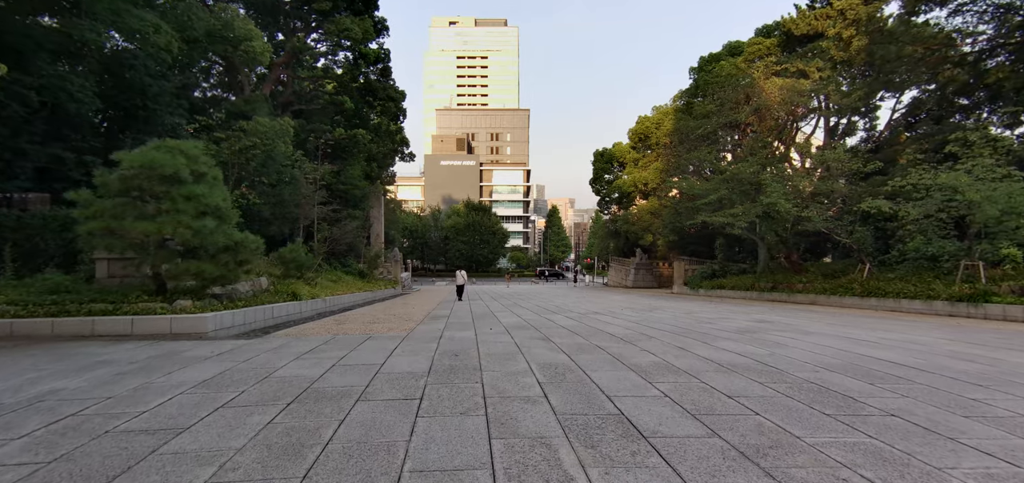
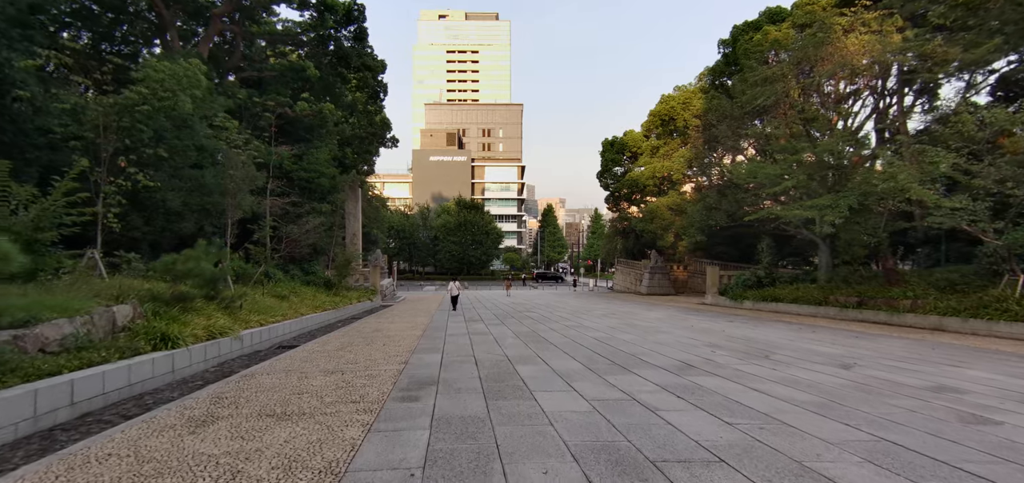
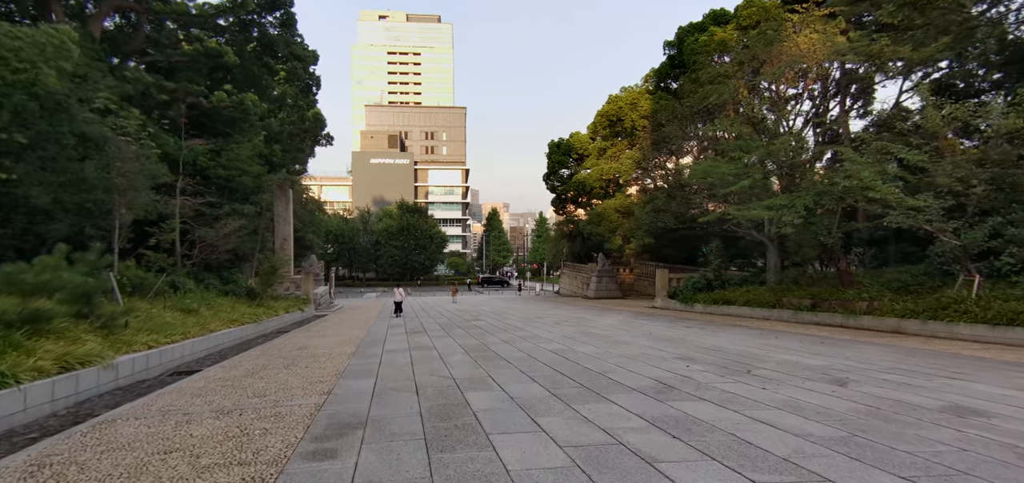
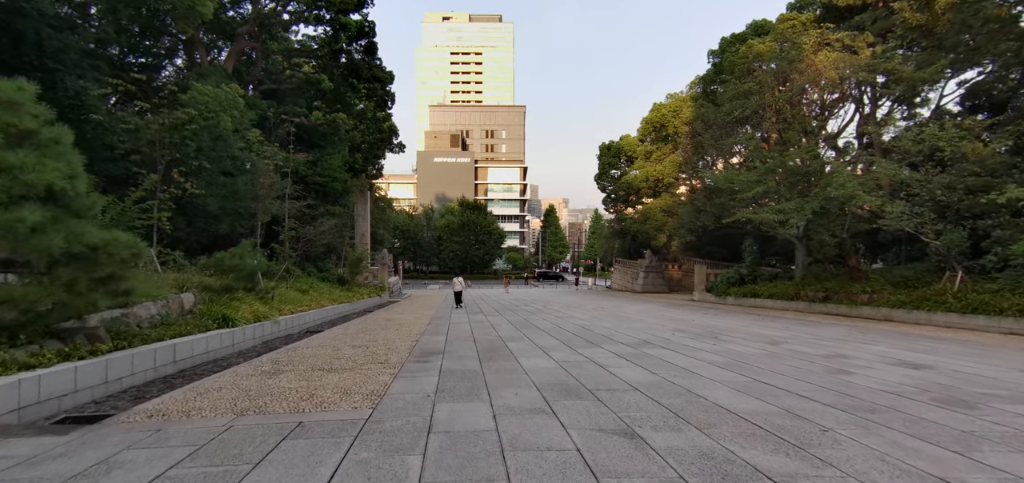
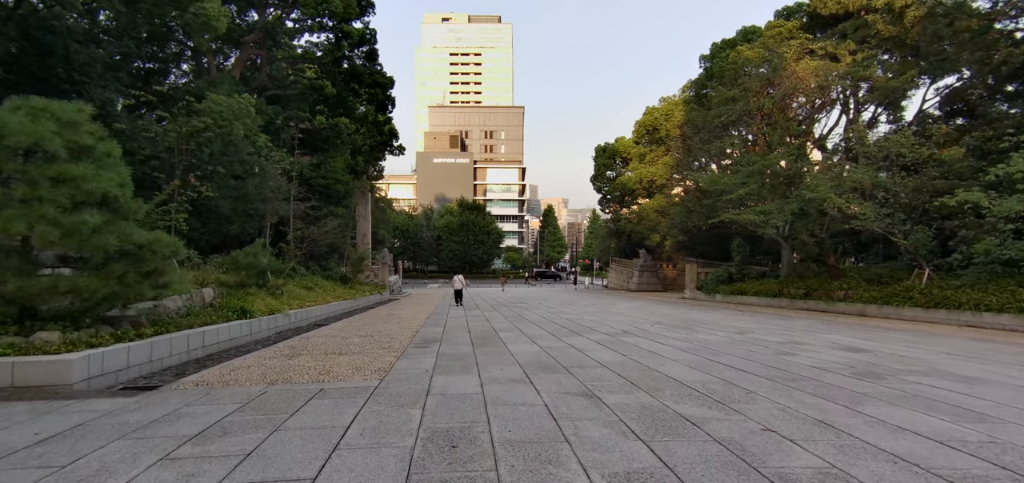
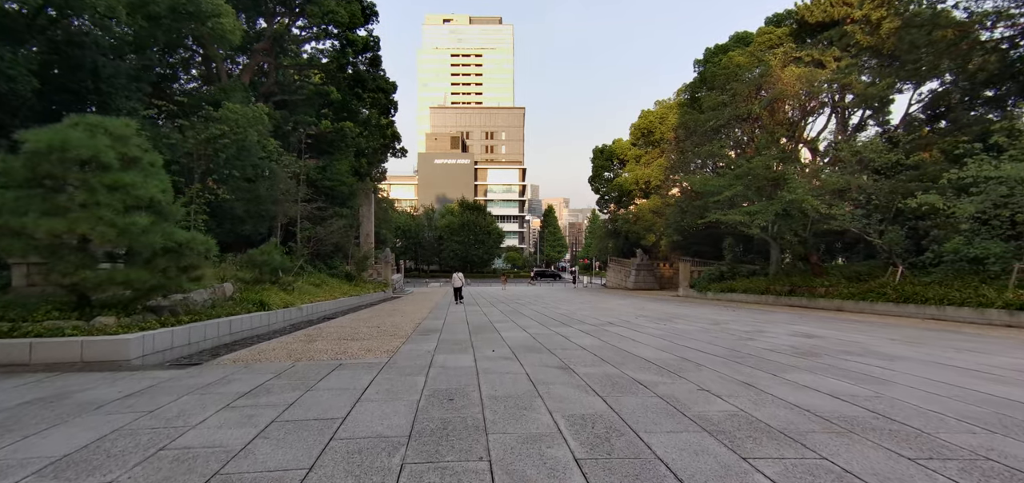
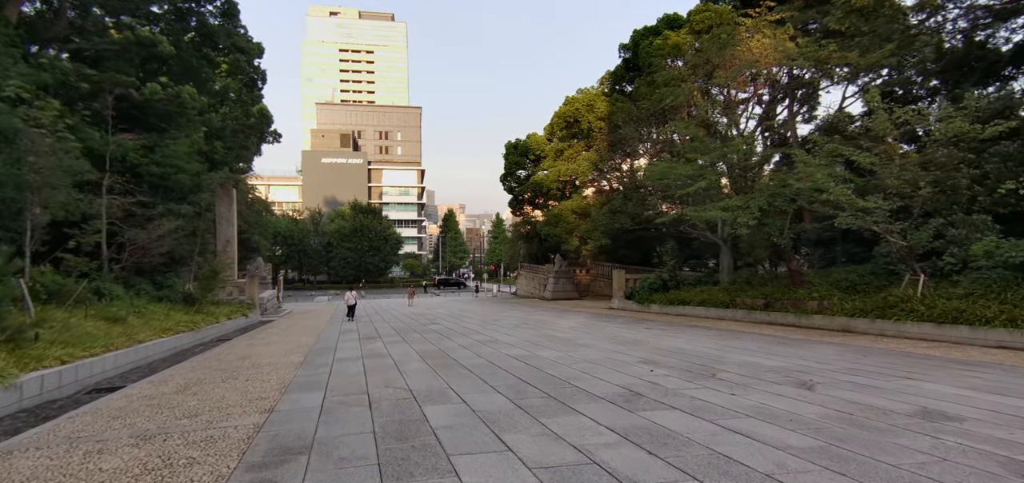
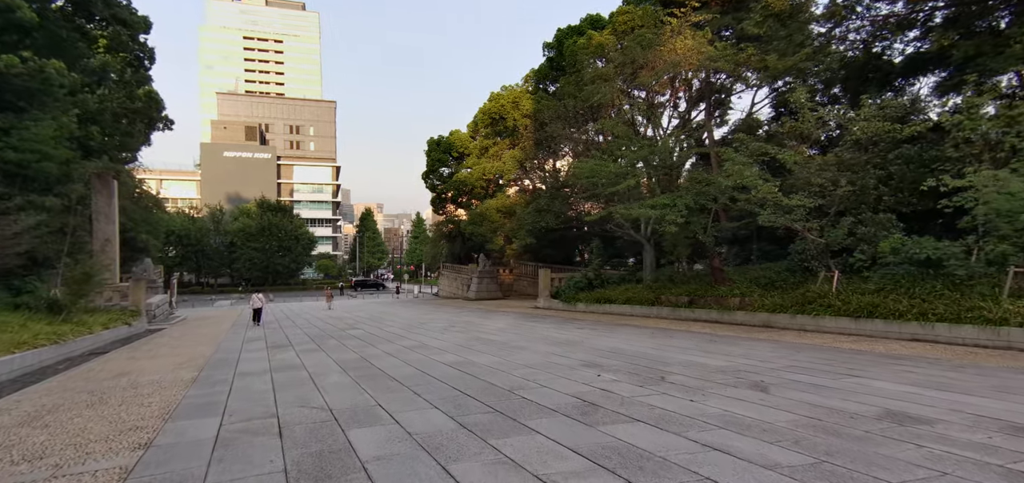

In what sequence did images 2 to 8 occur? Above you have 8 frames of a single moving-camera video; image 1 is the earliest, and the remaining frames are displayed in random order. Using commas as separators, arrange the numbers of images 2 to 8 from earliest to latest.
6, 5, 4, 2, 3, 7, 8
